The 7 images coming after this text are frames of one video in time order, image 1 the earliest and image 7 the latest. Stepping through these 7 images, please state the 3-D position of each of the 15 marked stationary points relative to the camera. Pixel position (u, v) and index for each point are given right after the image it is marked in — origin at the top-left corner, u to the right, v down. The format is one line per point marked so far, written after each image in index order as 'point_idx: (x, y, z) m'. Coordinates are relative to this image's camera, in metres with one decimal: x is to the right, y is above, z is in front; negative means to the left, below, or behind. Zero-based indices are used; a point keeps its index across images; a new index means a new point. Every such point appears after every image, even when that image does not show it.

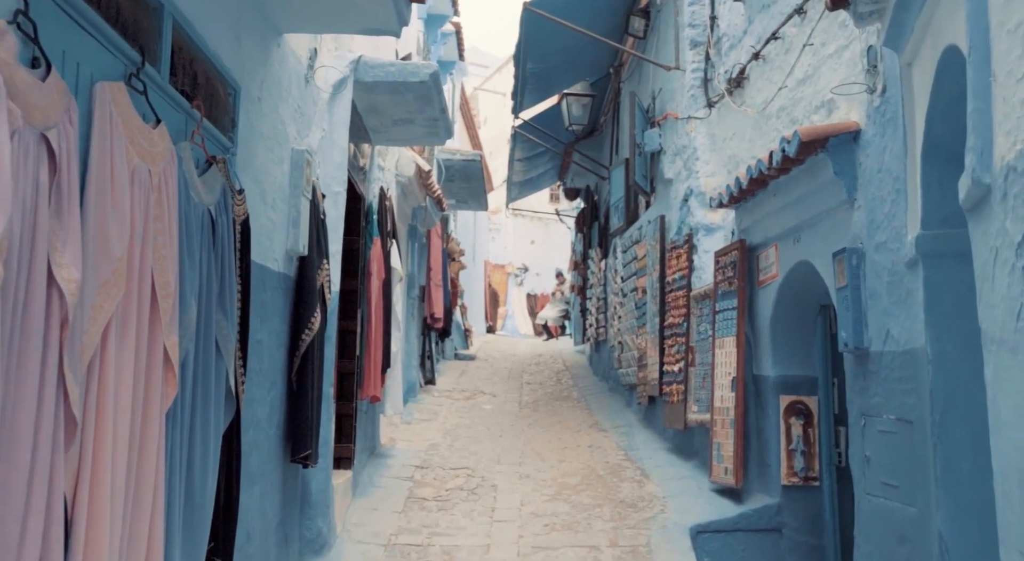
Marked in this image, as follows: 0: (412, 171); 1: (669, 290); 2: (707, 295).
0: (-1.0, +1.1, +10.1) m
1: (+1.5, -0.1, +9.1) m
2: (+1.7, -0.1, +8.0) m
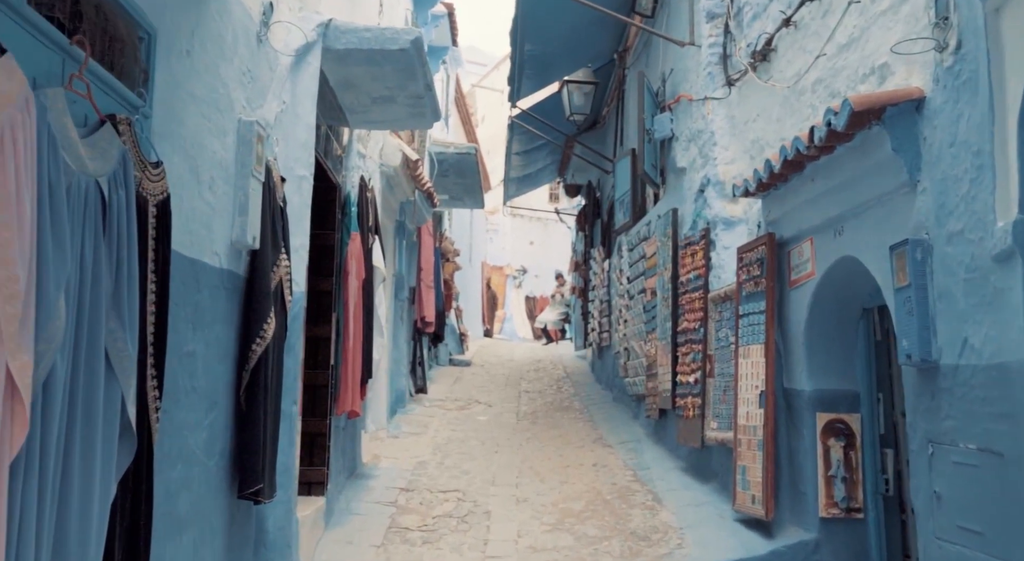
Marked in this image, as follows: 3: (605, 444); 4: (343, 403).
0: (-1.1, +1.1, +9.2) m
1: (+1.5, -0.1, +8.1) m
2: (+1.6, -0.1, +7.1) m
3: (+0.9, -1.6, +9.4) m
4: (-1.3, -0.9, +7.1) m
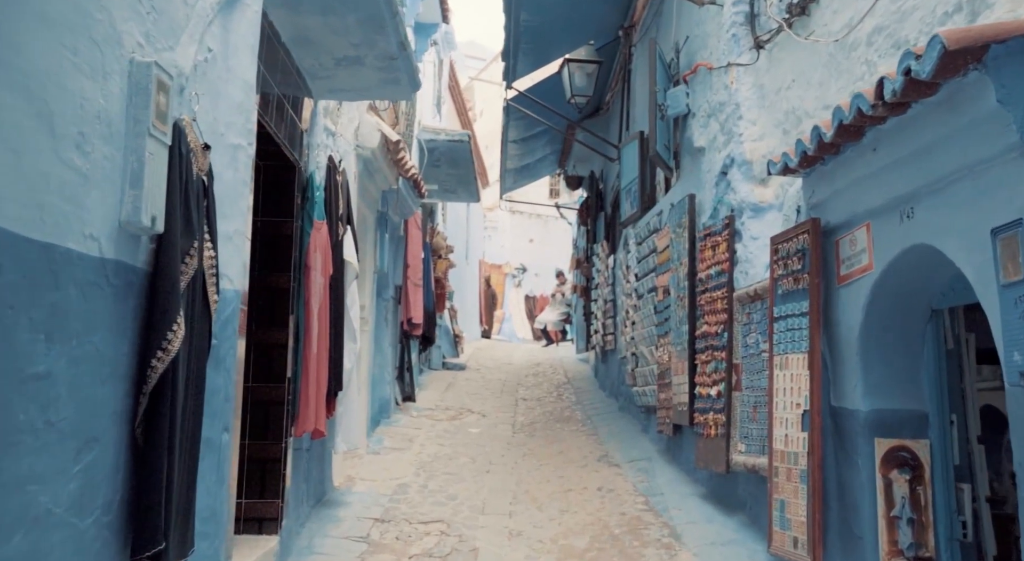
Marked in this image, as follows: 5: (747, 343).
0: (-1.1, +1.2, +8.1) m
1: (+1.4, -0.1, +7.1) m
2: (+1.6, -0.1, +6.0) m
3: (+0.9, -1.6, +8.3) m
4: (-1.3, -0.9, +6.0) m
5: (+1.5, -0.4, +6.1) m
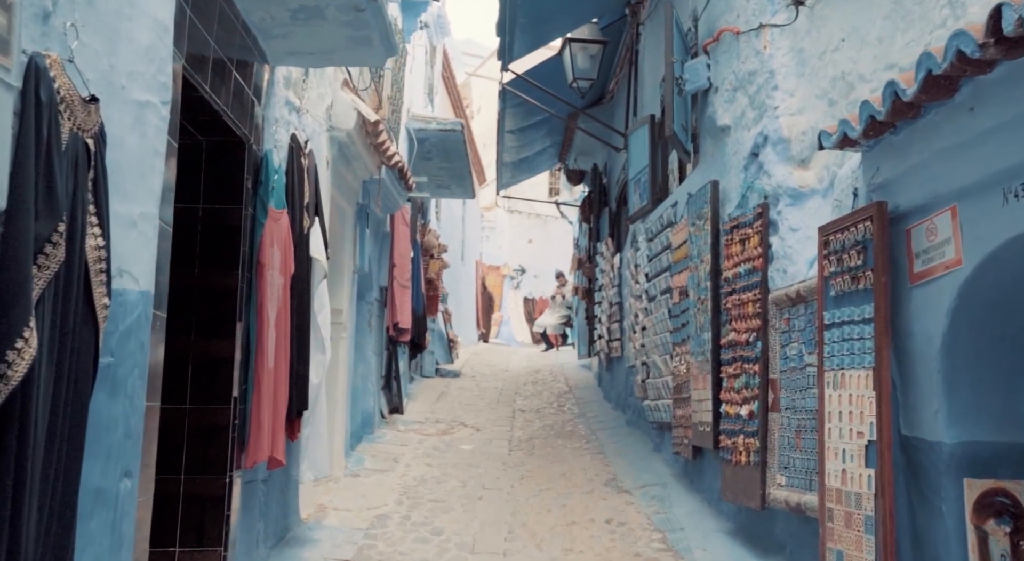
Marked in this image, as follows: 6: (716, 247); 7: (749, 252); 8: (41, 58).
0: (-1.2, +1.2, +7.1) m
1: (+1.4, -0.1, +6.0) m
2: (+1.5, -0.1, +5.0) m
3: (+0.8, -1.6, +7.3) m
4: (-1.3, -0.9, +5.0) m
5: (+1.5, -0.4, +5.1) m
6: (+1.4, +0.2, +6.4) m
7: (+1.4, +0.2, +5.7) m
8: (-1.3, +0.6, +2.6) m
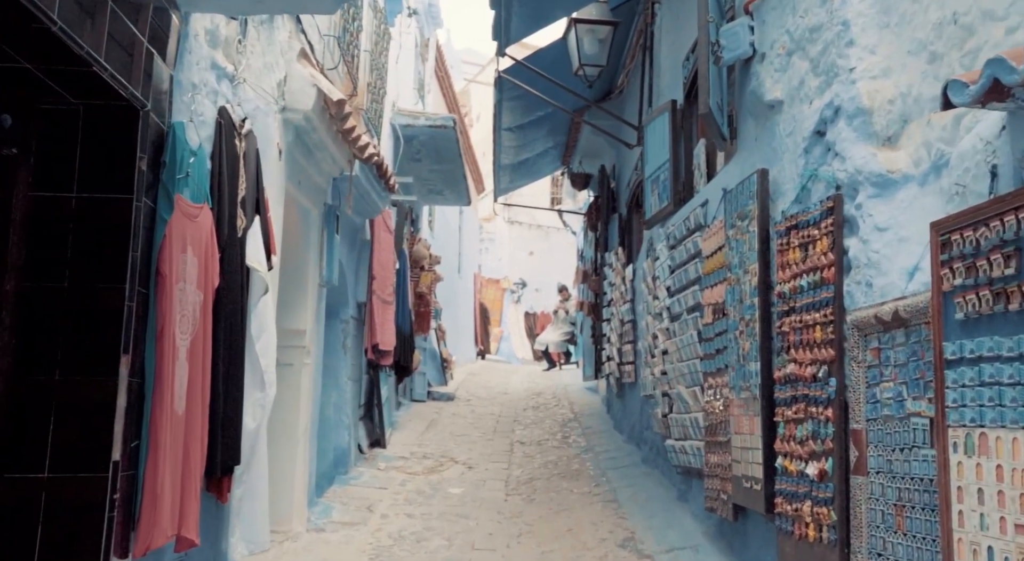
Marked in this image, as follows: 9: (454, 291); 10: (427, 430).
0: (-1.2, +1.1, +5.7) m
1: (+1.3, -0.1, +4.7) m
2: (+1.5, -0.2, +3.6) m
3: (+0.8, -1.7, +5.9) m
4: (-1.4, -1.0, +3.6) m
5: (+1.5, -0.5, +3.8) m
6: (+1.3, +0.1, +5.0) m
7: (+1.4, +0.1, +4.4) m
8: (-1.3, +0.6, +1.3) m
9: (-1.1, -0.2, +18.6) m
10: (-1.0, -1.7, +10.9) m
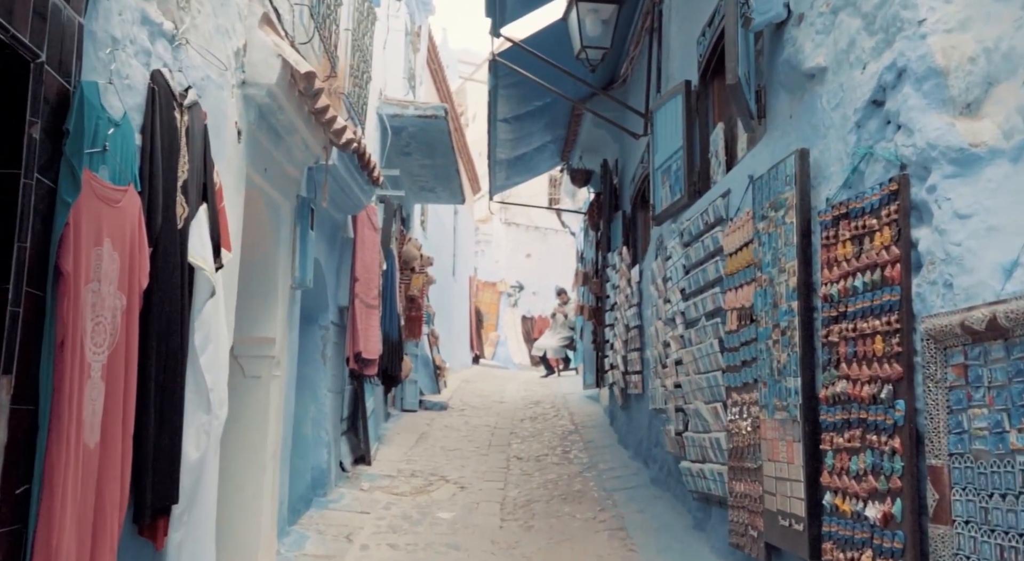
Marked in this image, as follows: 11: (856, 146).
0: (-1.2, +1.1, +5.0) m
1: (+1.3, -0.1, +3.9) m
2: (+1.5, -0.1, +2.8) m
3: (+0.8, -1.7, +5.2) m
4: (-1.4, -1.0, +2.8) m
5: (+1.4, -0.5, +3.0) m
6: (+1.3, +0.1, +4.2) m
7: (+1.4, +0.1, +3.6) m
8: (-1.3, +0.6, +0.5) m
9: (-1.2, -0.3, +17.9) m
10: (-1.0, -1.7, +10.1) m
11: (+1.4, +0.5, +3.9) m
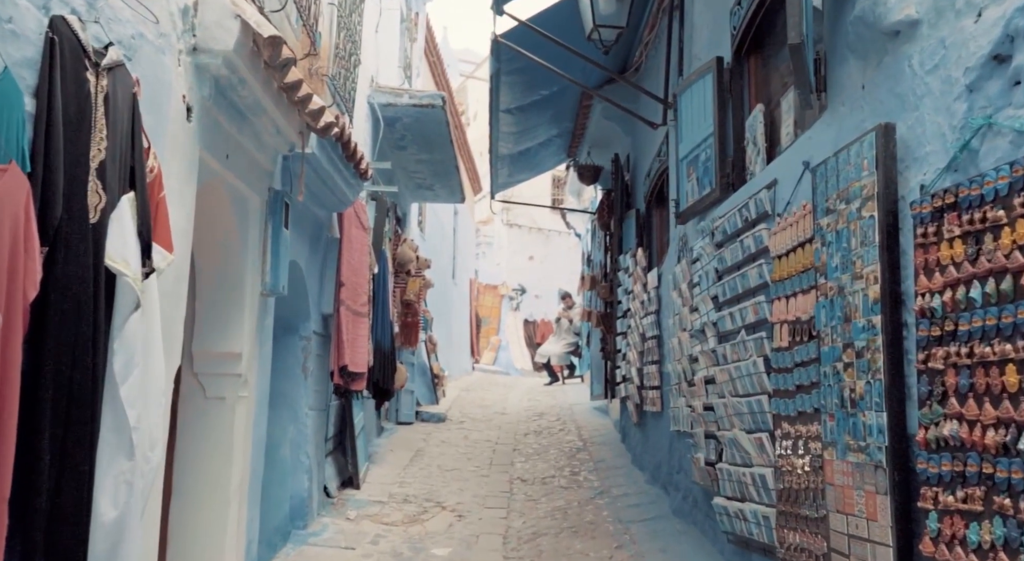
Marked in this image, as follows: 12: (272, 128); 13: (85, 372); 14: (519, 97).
0: (-1.2, +1.0, +4.1) m
1: (+1.3, -0.2, +3.0) m
2: (+1.5, -0.2, +2.0) m
3: (+0.8, -1.7, +4.3) m
4: (-1.4, -1.0, +1.9) m
5: (+1.5, -0.5, +2.1) m
6: (+1.3, +0.1, +3.4) m
7: (+1.4, +0.1, +2.7) m
8: (-1.3, +0.6, -0.4) m
9: (-1.2, -0.3, +17.0) m
10: (-1.0, -1.8, +9.2) m
11: (+1.4, +0.5, +3.0) m
12: (-1.3, +0.8, +4.9) m
13: (-1.3, -0.3, +2.9) m
14: (+0.1, +1.9, +9.6) m
